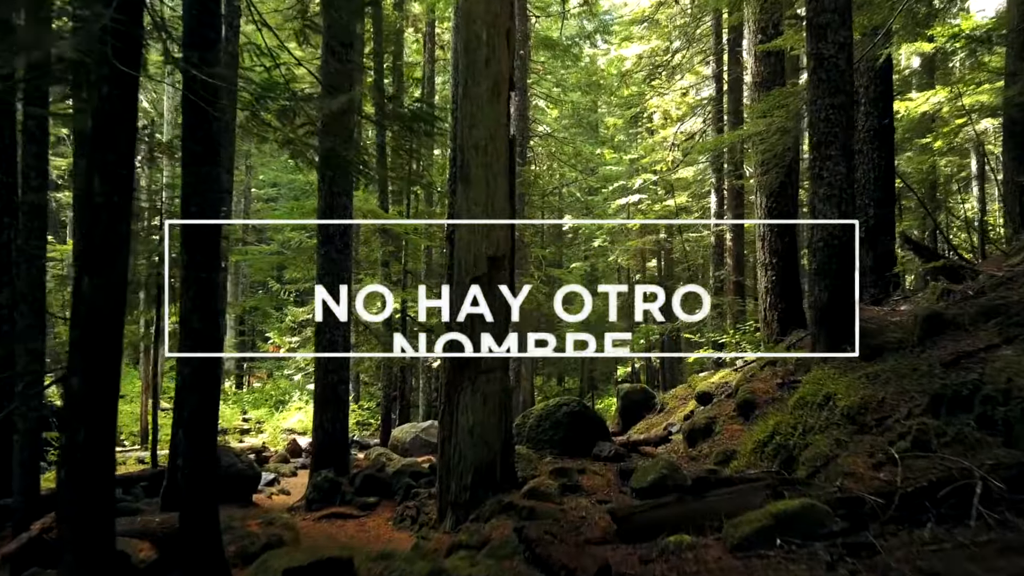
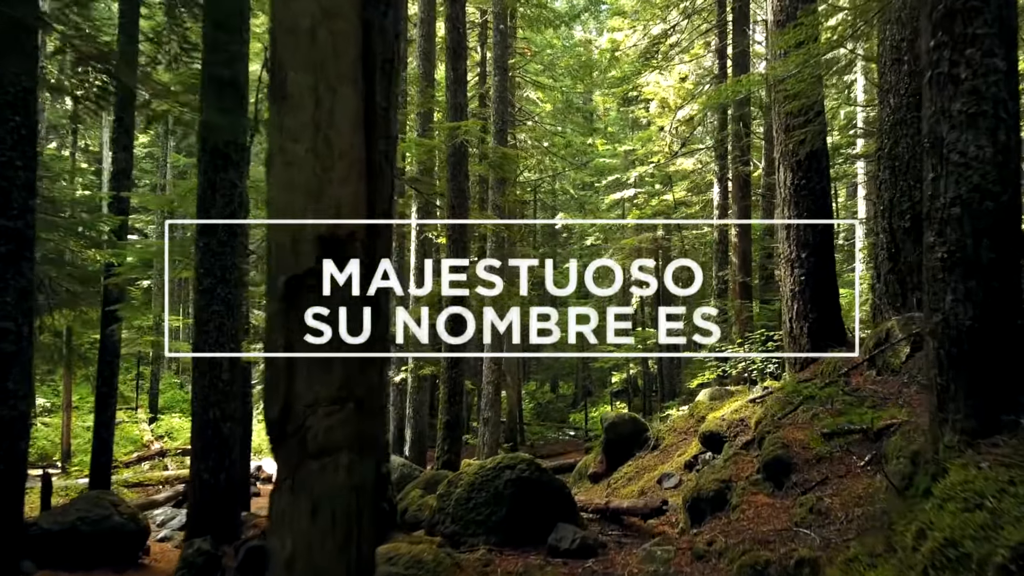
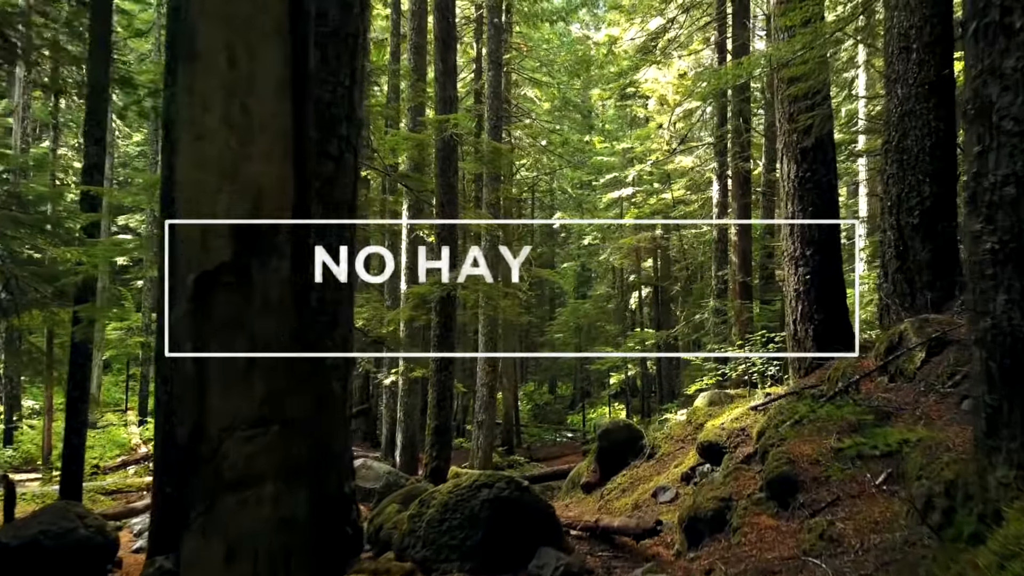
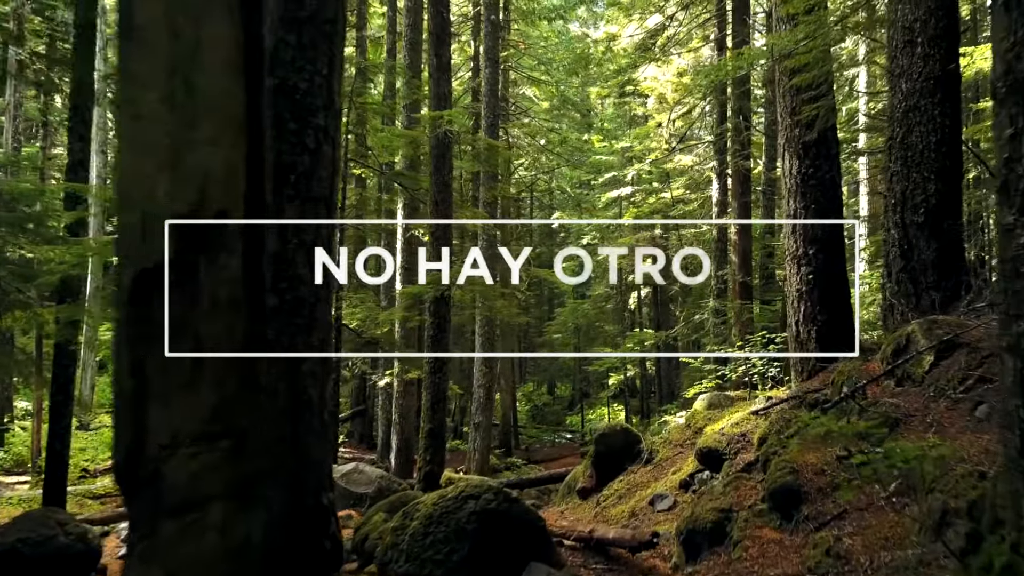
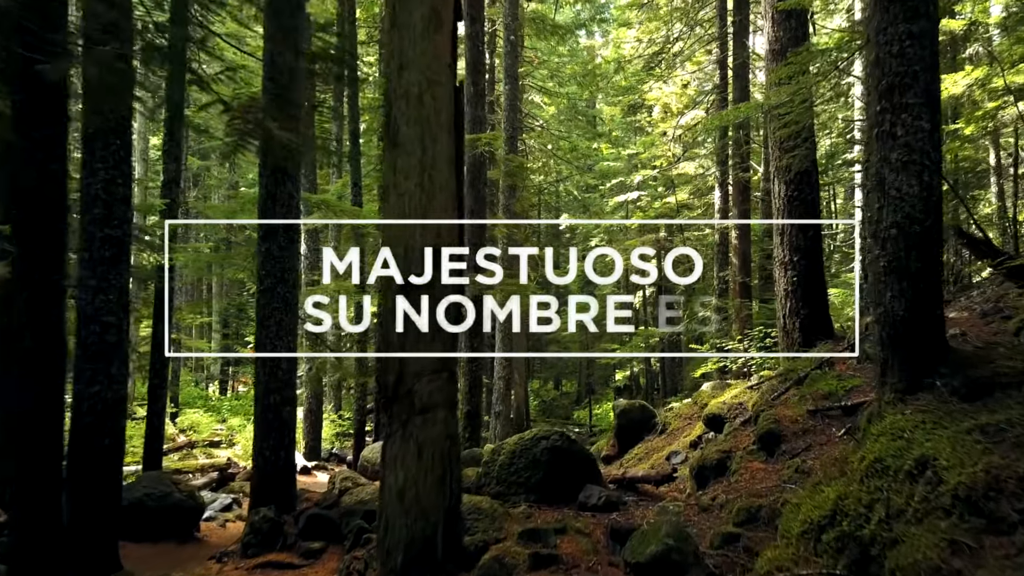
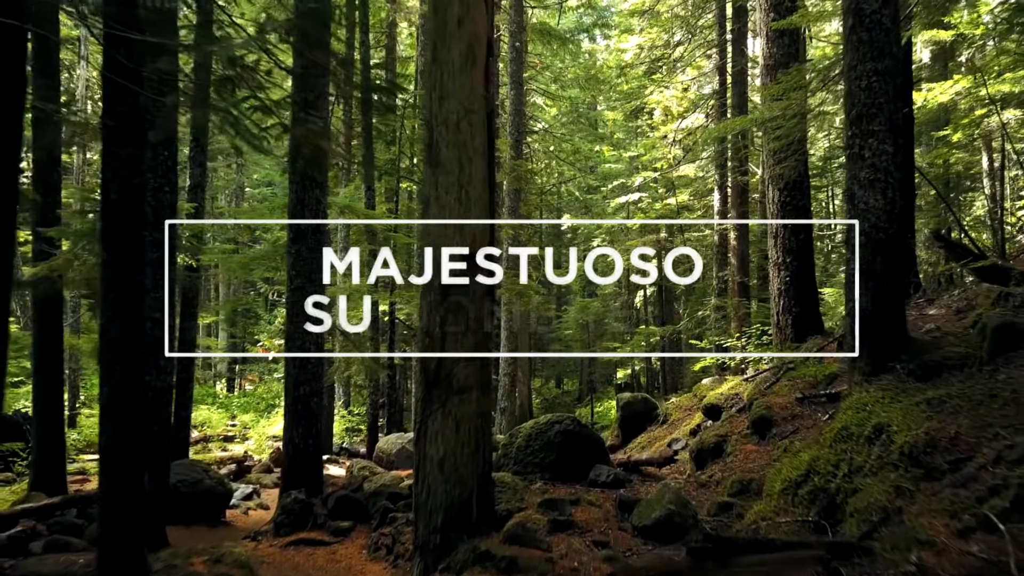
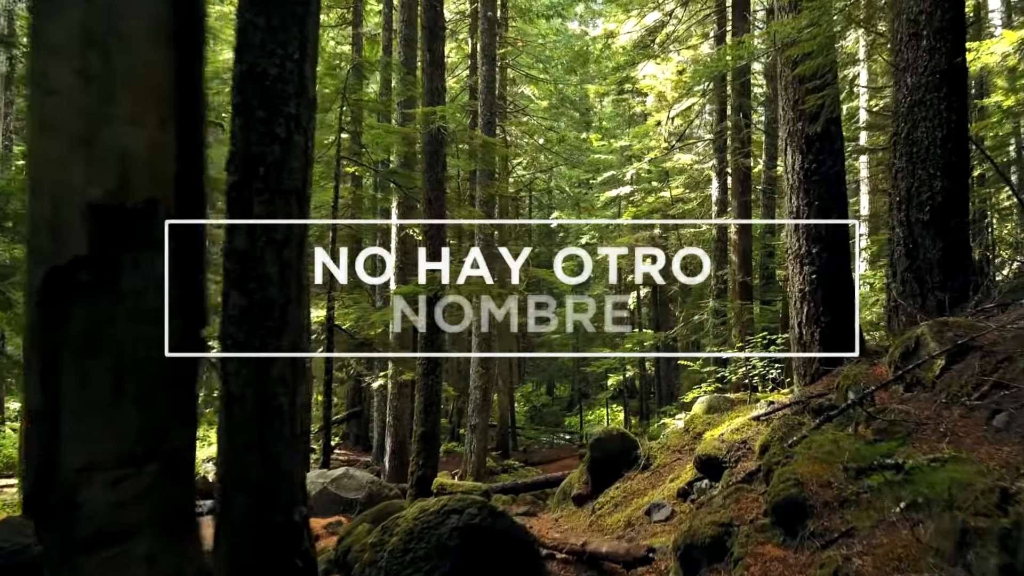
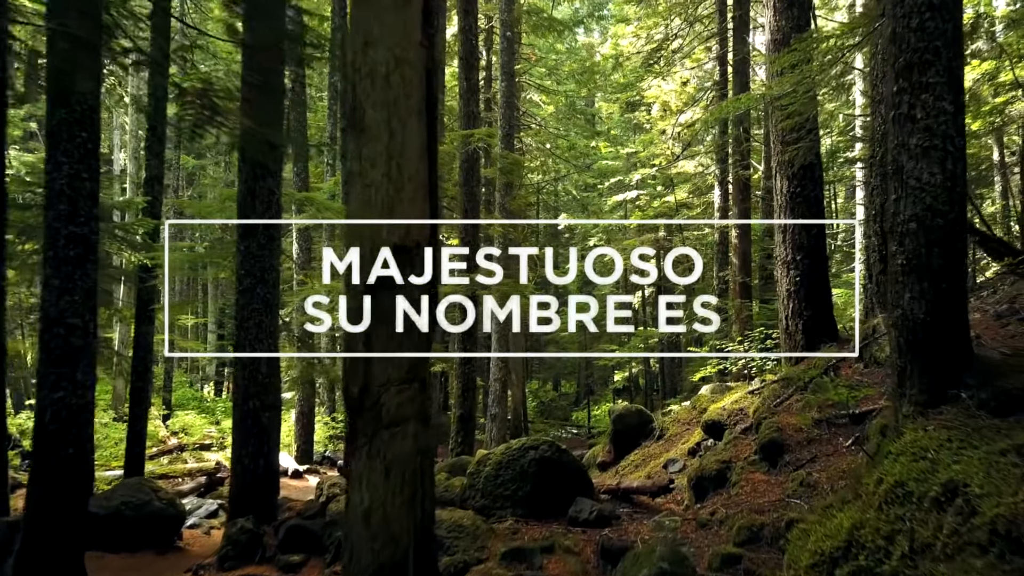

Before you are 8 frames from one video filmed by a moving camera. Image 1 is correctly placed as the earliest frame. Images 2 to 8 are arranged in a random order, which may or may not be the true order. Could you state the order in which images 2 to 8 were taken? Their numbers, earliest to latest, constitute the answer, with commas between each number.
6, 5, 8, 2, 3, 4, 7
